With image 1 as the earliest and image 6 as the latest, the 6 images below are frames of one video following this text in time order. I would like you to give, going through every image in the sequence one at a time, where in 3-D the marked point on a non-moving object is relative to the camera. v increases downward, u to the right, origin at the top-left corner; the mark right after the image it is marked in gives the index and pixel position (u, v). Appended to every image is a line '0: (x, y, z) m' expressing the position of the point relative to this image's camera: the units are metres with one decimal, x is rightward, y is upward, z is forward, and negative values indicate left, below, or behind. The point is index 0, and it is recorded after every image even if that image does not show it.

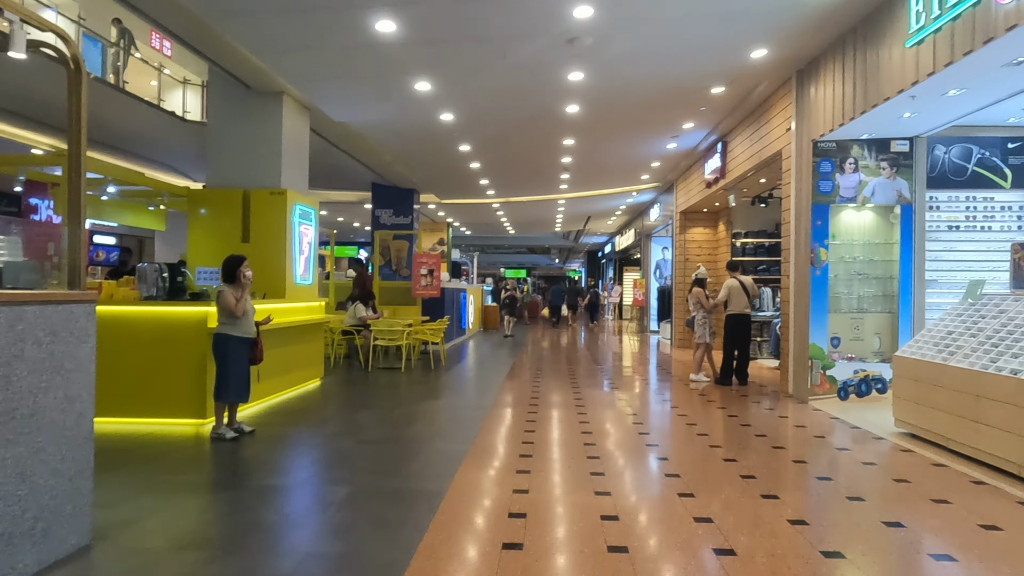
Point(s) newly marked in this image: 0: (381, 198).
0: (-2.2, +1.5, +12.6) m
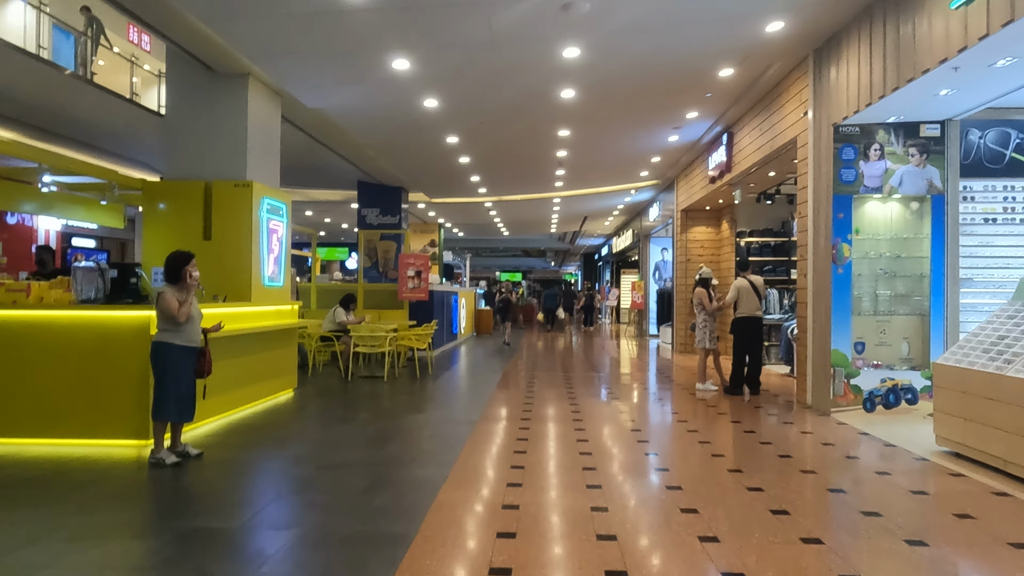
0: (-2.3, +1.5, +12.0) m
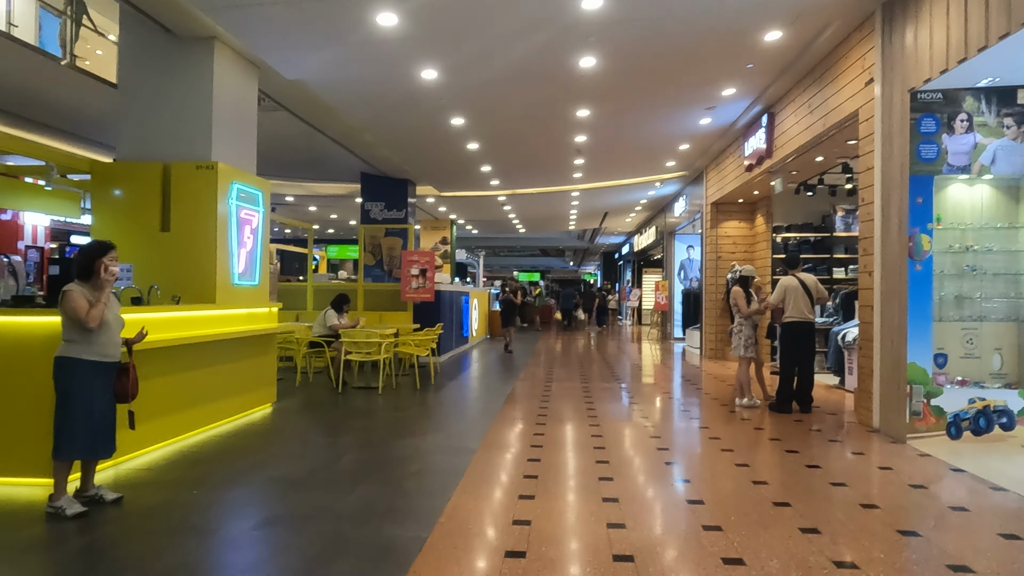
0: (-2.1, +1.5, +11.2) m
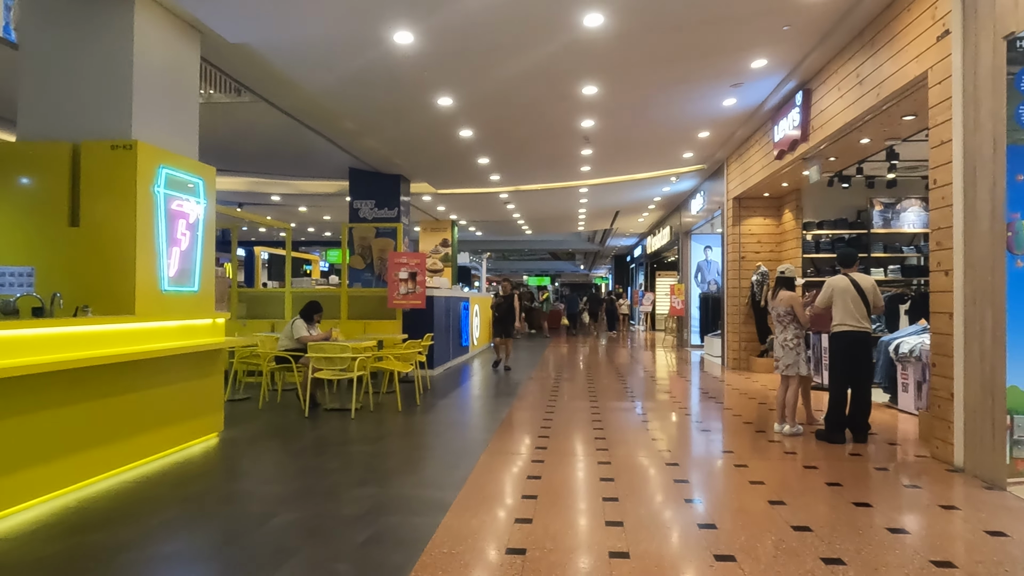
0: (-2.1, +1.4, +10.3) m
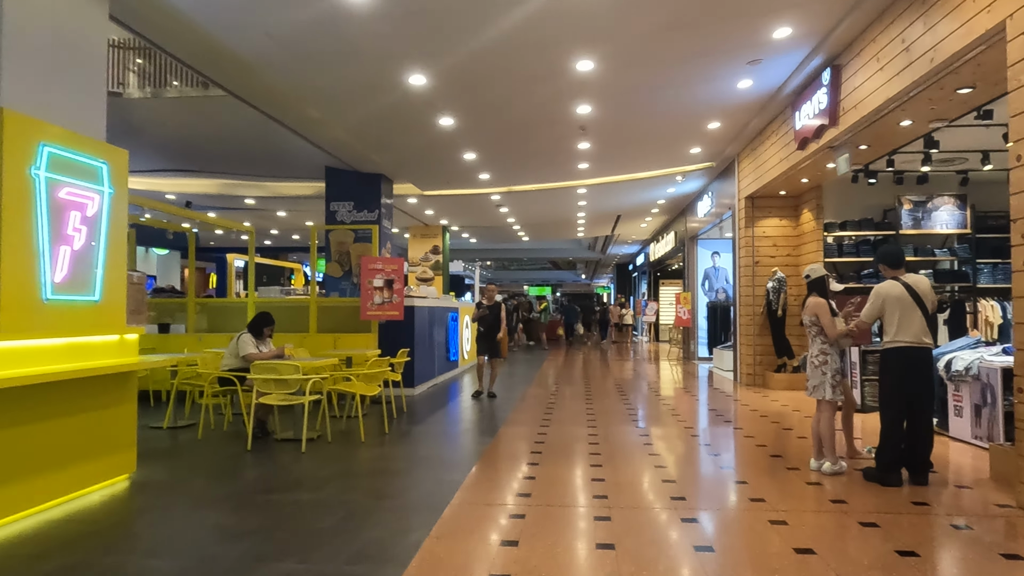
0: (-2.2, +1.3, +9.4) m
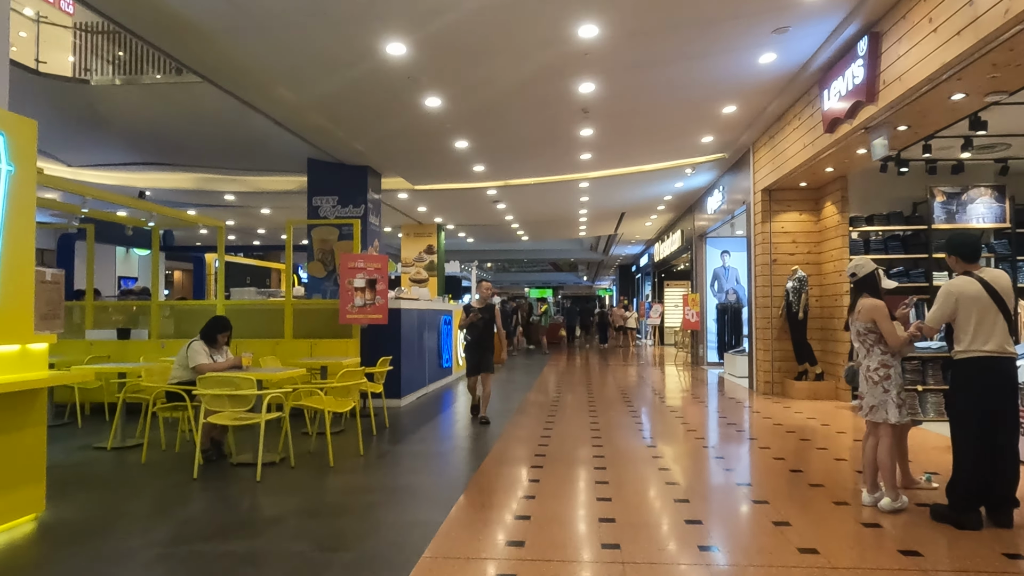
0: (-2.2, +1.2, +8.8) m
